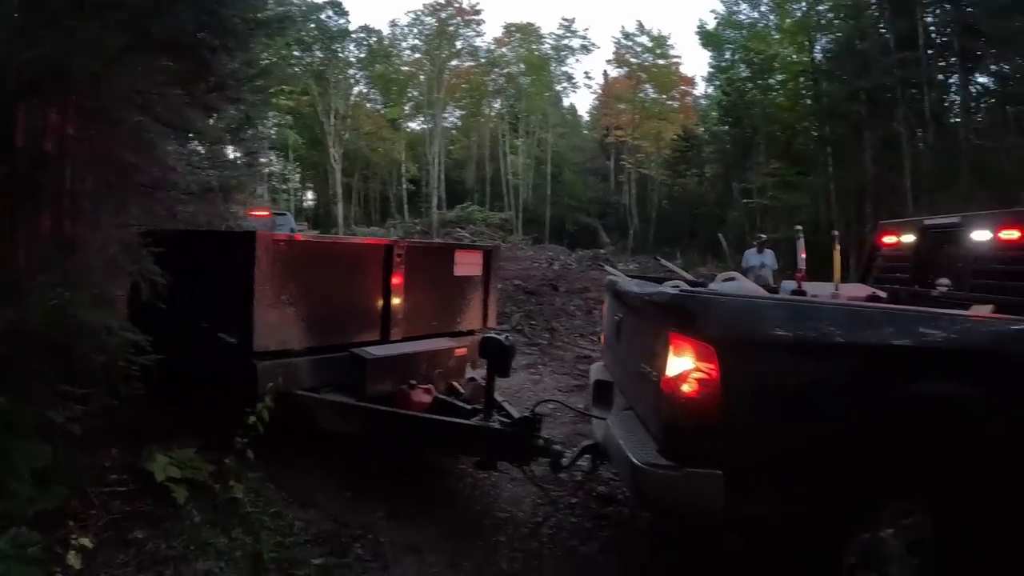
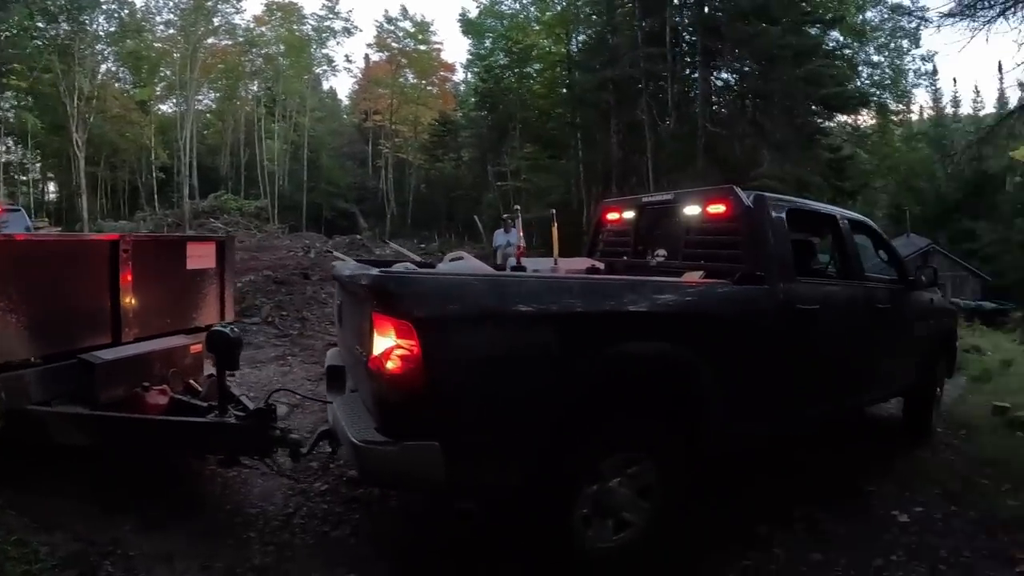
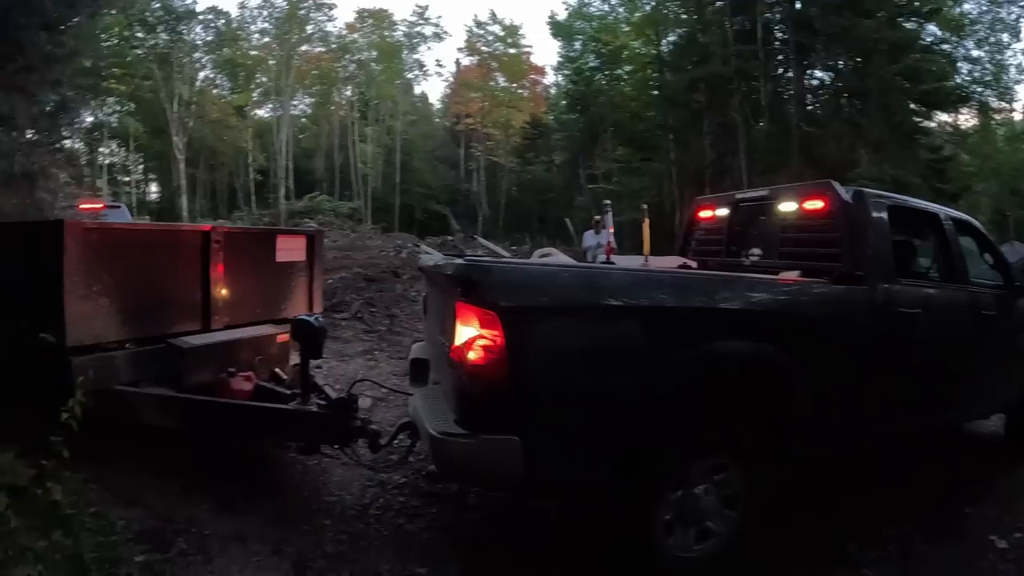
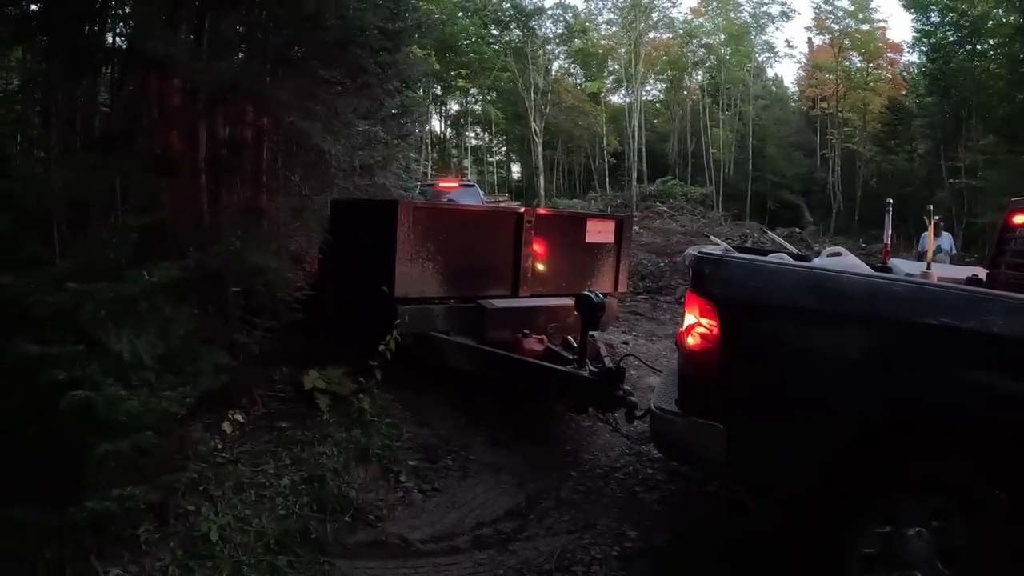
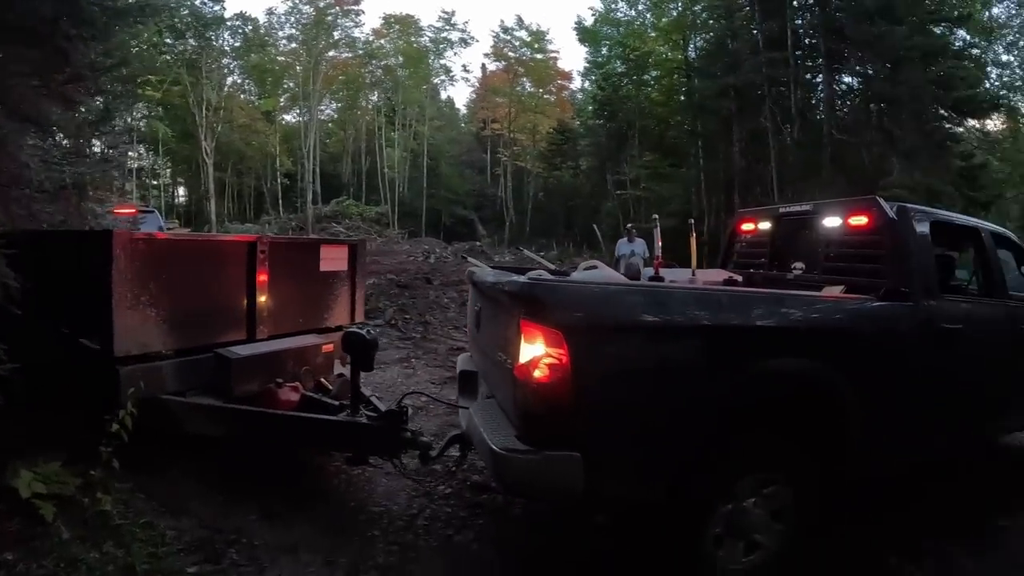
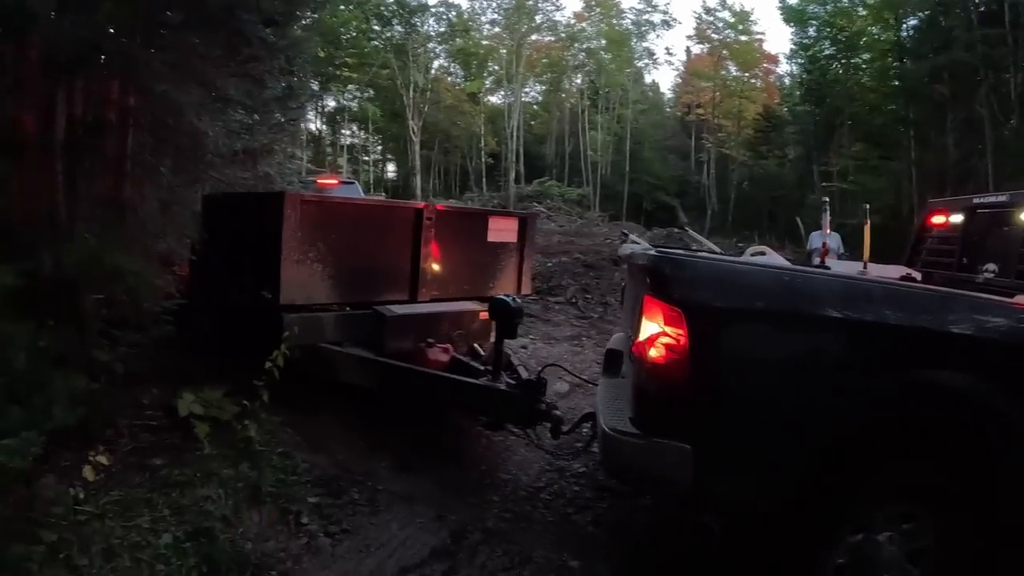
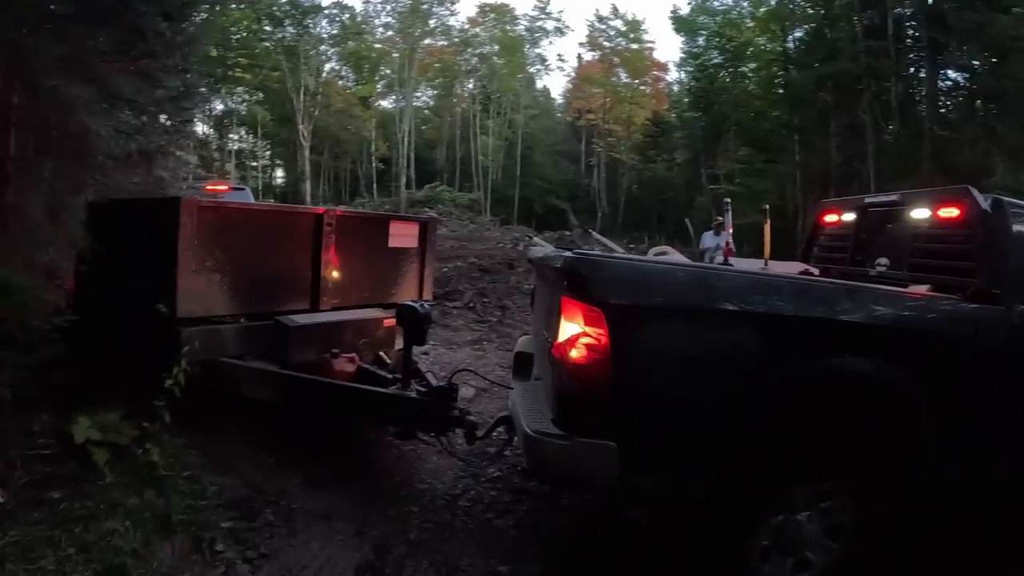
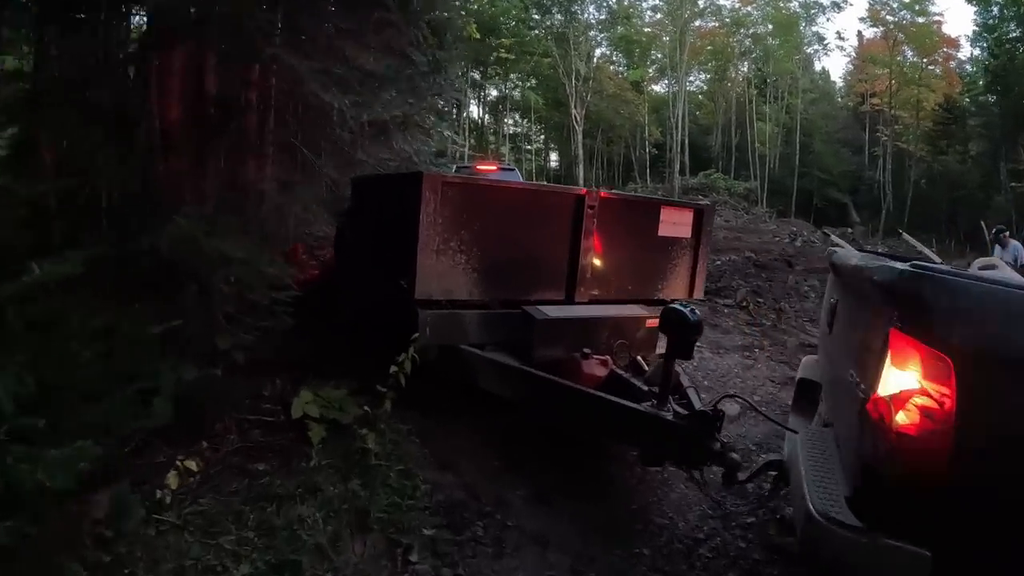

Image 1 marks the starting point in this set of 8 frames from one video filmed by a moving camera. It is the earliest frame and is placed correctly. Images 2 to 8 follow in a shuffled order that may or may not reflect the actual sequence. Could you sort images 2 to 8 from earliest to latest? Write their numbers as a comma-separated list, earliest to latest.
5, 2, 3, 7, 6, 4, 8
